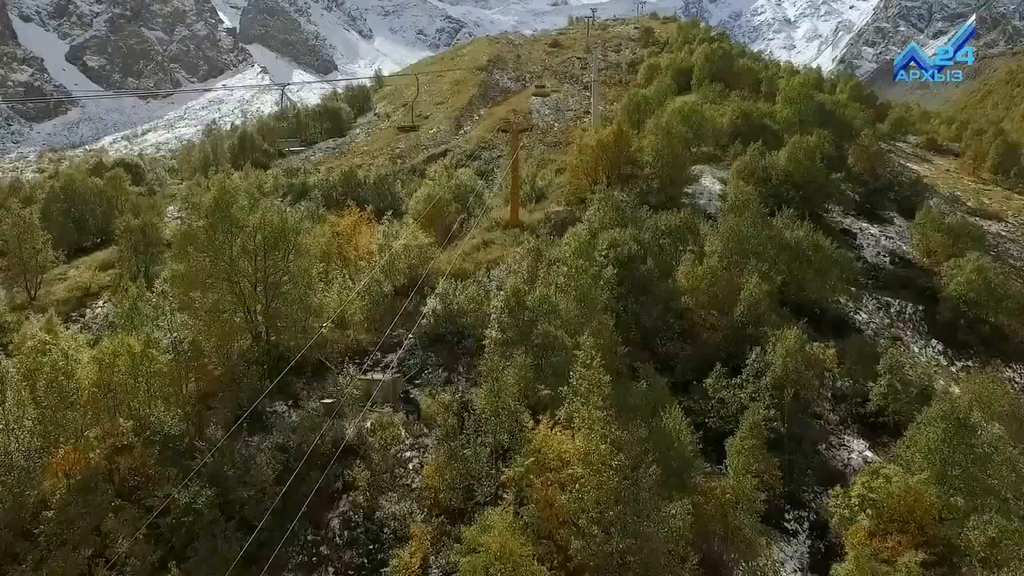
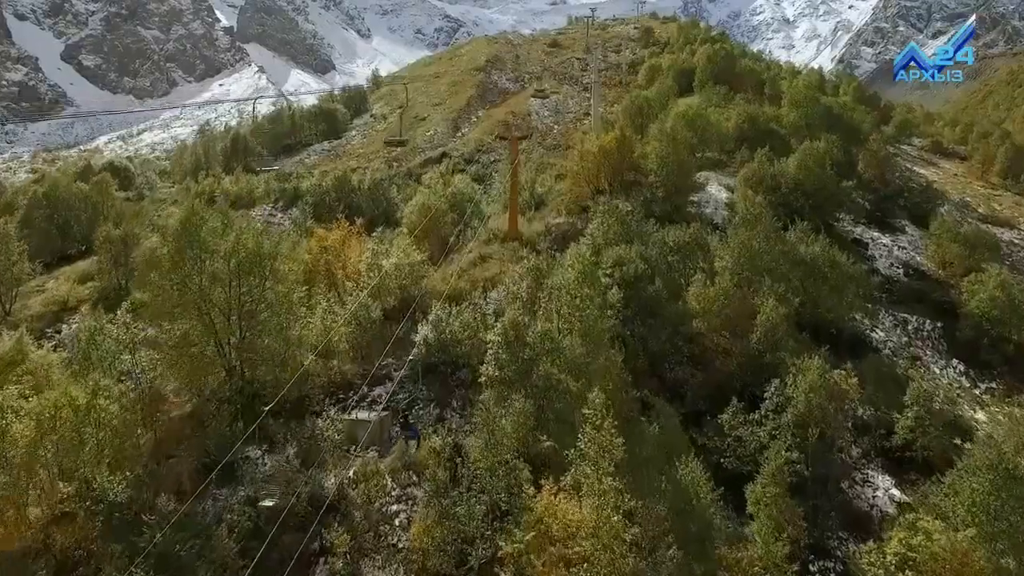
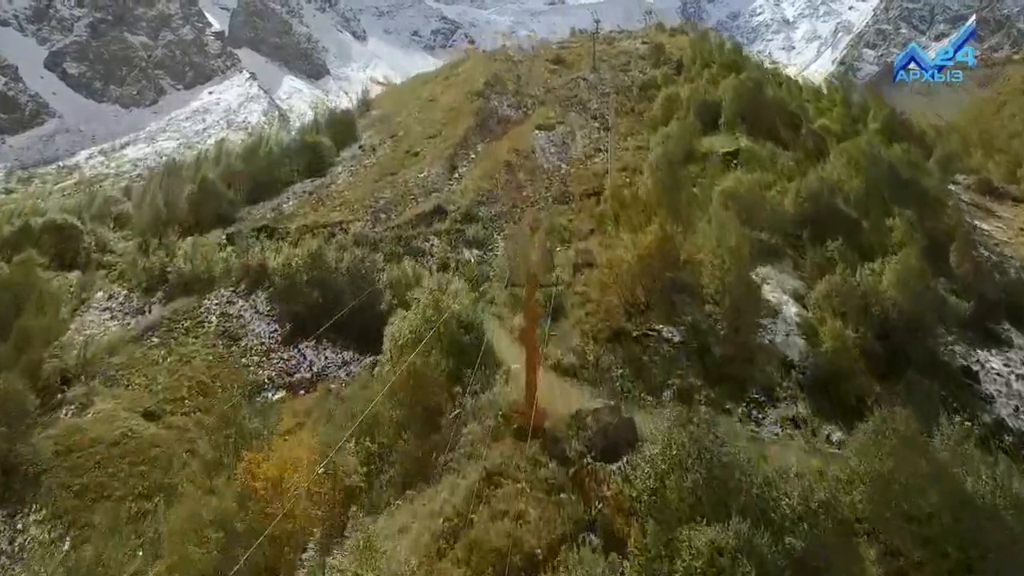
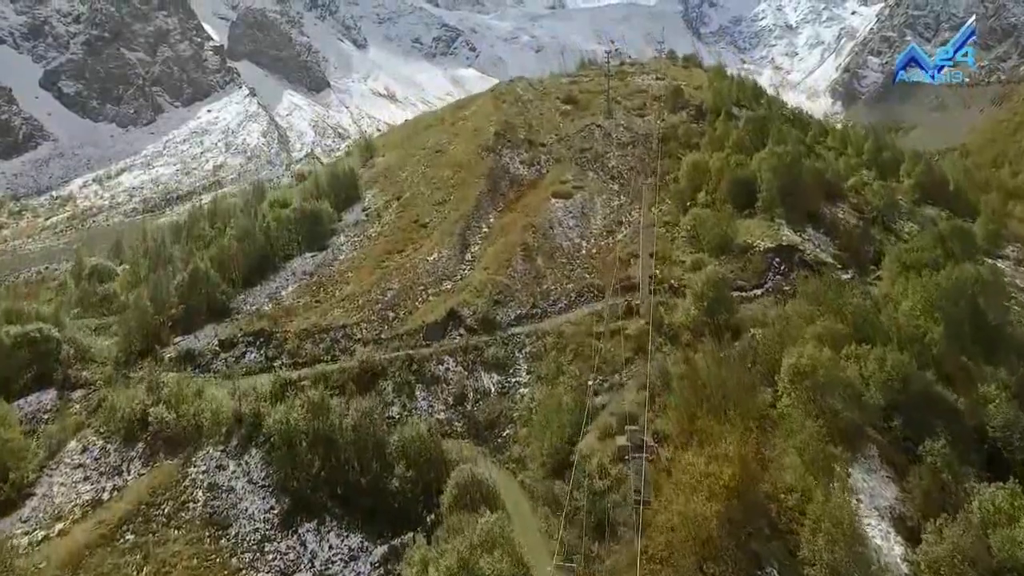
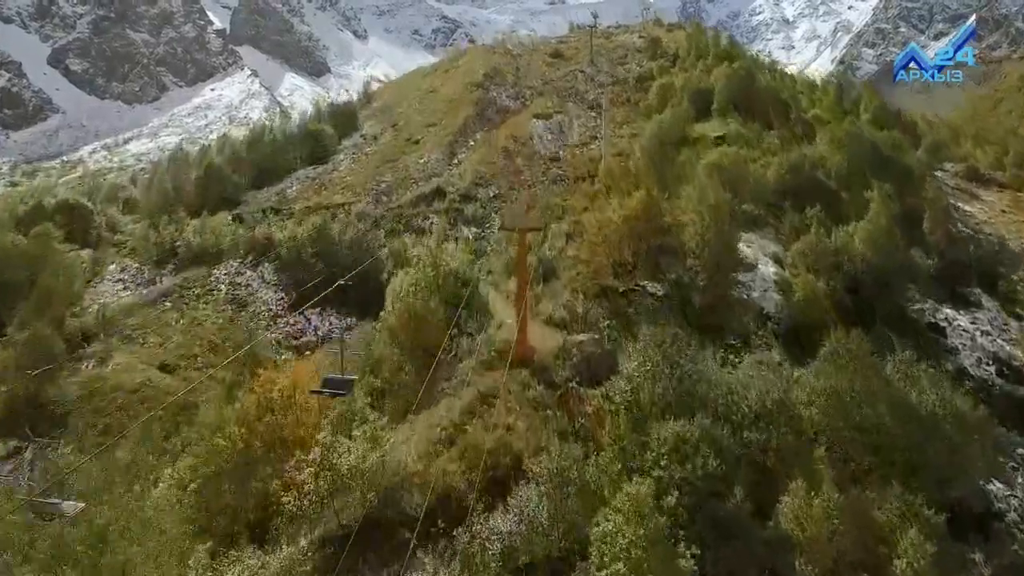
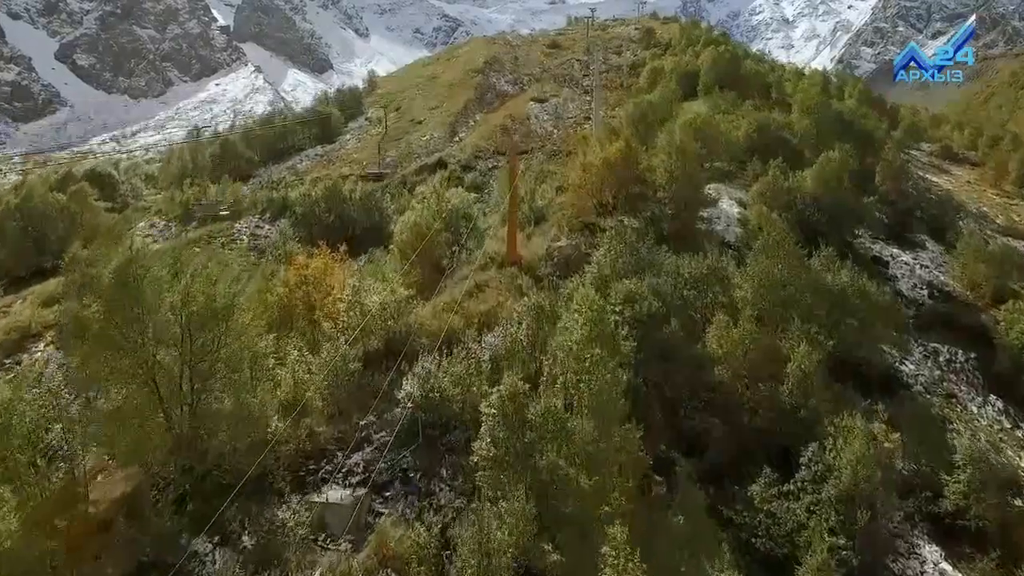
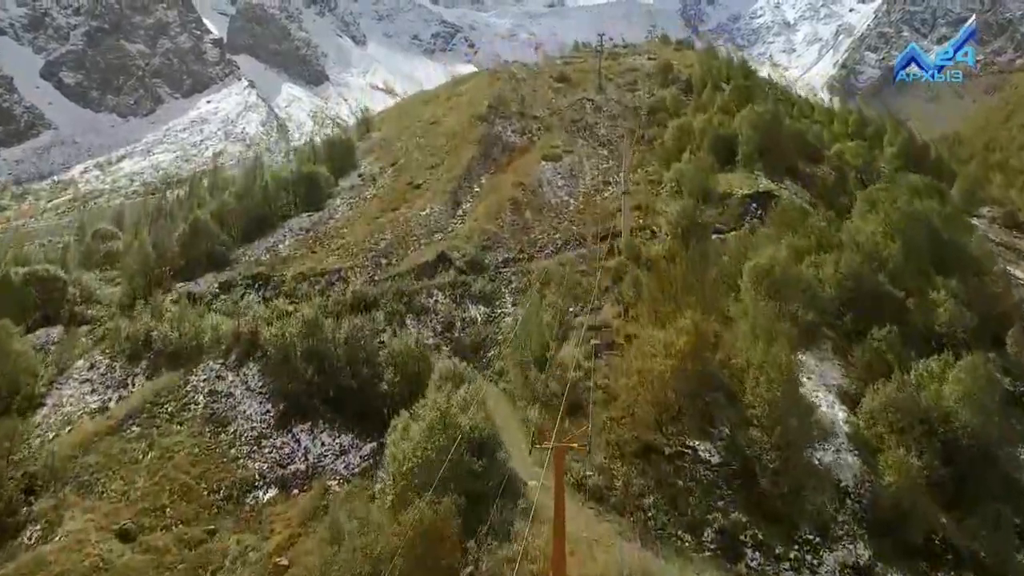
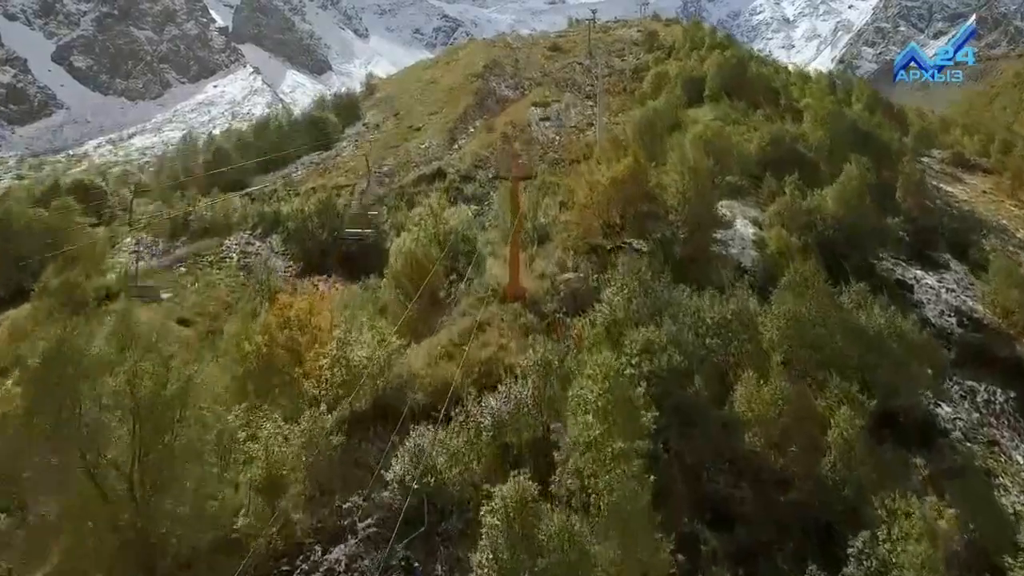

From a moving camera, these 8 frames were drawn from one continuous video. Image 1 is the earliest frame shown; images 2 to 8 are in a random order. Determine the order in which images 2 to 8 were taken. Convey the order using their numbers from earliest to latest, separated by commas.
2, 6, 8, 5, 3, 7, 4
